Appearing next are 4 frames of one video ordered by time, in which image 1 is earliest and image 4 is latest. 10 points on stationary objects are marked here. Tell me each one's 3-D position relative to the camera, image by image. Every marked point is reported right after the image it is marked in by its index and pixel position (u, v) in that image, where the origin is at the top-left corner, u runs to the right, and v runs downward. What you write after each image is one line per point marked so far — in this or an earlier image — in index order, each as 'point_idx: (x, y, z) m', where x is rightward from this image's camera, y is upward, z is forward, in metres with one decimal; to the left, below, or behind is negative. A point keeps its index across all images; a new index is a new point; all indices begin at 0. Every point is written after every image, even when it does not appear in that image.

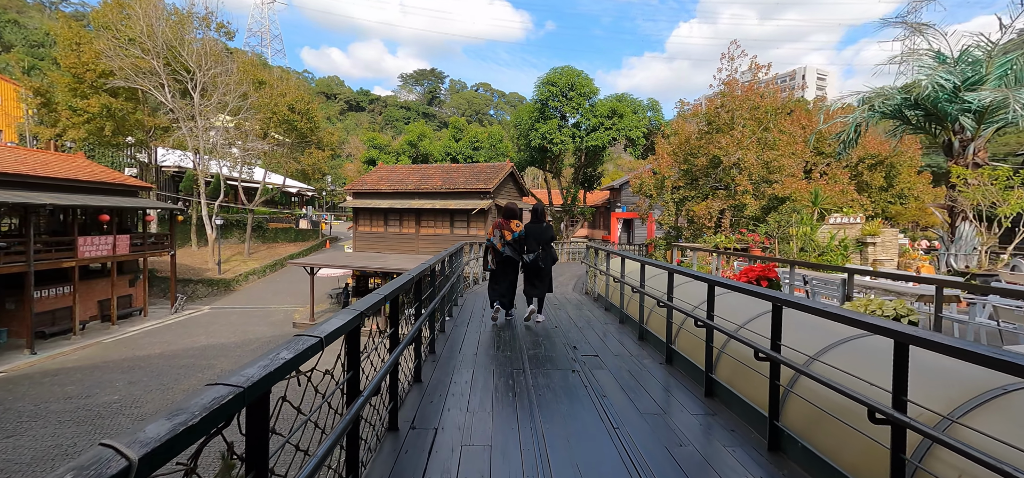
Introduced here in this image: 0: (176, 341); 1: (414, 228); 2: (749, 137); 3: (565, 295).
0: (-11.0, -3.3, +13.8) m
1: (-4.0, +0.5, +17.0) m
2: (+6.6, +2.8, +11.6) m
3: (+0.9, -0.9, +7.3) m
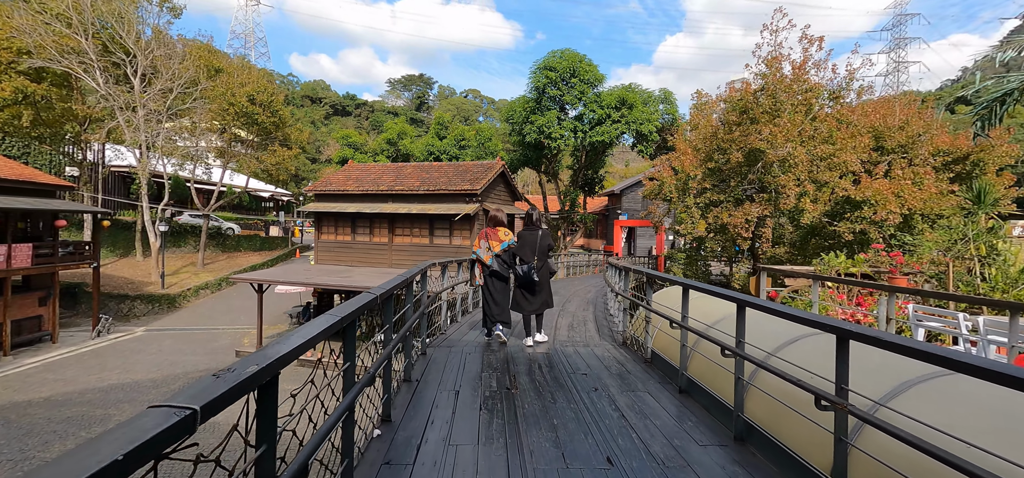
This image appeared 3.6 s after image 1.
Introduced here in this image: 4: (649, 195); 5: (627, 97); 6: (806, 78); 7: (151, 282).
0: (-11.3, -3.6, +11.0) m
1: (-4.3, +0.1, +14.4) m
2: (+6.4, +2.5, +9.4) m
3: (+0.8, -1.1, +4.8) m
4: (+4.3, +1.4, +13.2) m
5: (+4.0, +4.9, +14.6) m
6: (+6.7, +3.7, +9.6) m
7: (-16.0, -1.9, +18.6) m
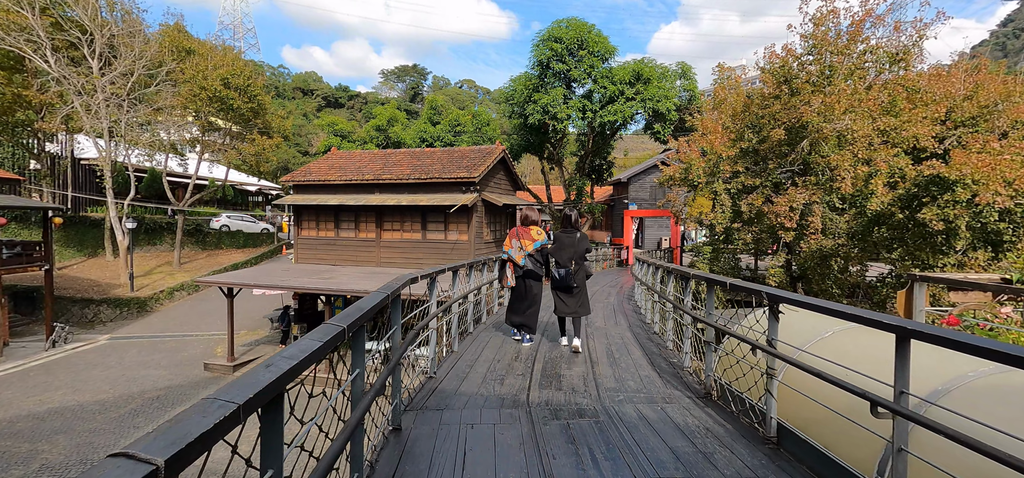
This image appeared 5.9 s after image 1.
0: (-11.1, -3.6, +9.5) m
1: (-4.2, +0.2, +12.9) m
2: (+6.5, +2.7, +7.9) m
3: (+1.0, -1.0, +3.3) m
4: (+4.4, +1.6, +11.8) m
5: (+4.0, +5.2, +13.1) m
6: (+6.8, +3.9, +8.1) m
7: (-15.9, -1.8, +17.0) m
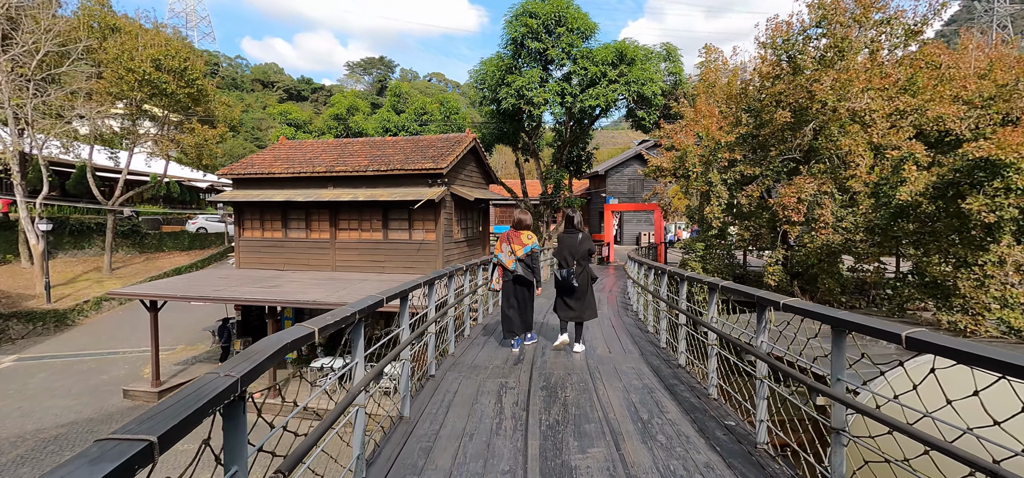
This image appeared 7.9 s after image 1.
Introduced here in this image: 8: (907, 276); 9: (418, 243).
0: (-11.6, -3.7, +7.5) m
1: (-4.9, +0.2, +11.3) m
2: (+6.0, +2.8, +7.0) m
3: (+0.9, -1.1, +2.2) m
4: (+3.7, +1.7, +10.8) m
5: (+3.2, +5.3, +12.0) m
6: (+6.3, +4.0, +7.2) m
7: (-16.8, -2.0, +14.8) m
8: (+6.7, -0.6, +7.1) m
9: (-2.4, -0.1, +10.8) m
